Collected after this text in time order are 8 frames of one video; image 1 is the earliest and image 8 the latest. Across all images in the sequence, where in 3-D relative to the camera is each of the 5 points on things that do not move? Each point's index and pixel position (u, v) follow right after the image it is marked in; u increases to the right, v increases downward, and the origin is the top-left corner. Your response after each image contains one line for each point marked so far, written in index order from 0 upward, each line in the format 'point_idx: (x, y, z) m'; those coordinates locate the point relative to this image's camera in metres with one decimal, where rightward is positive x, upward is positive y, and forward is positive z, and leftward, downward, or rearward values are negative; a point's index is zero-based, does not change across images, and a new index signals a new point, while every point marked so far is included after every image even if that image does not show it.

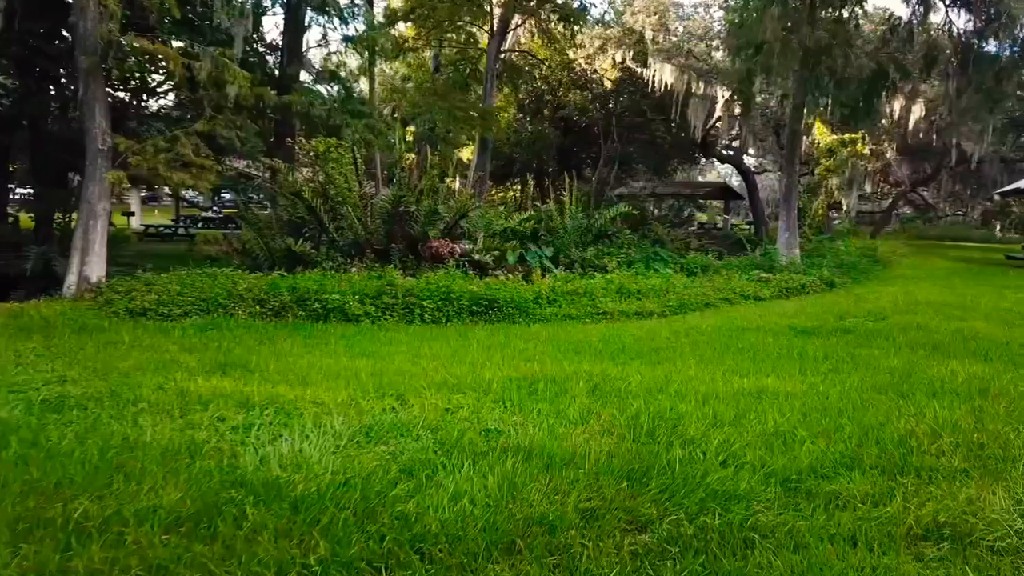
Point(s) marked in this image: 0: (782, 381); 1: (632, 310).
0: (+1.6, -0.6, +4.8) m
1: (+1.4, -0.3, +9.0) m
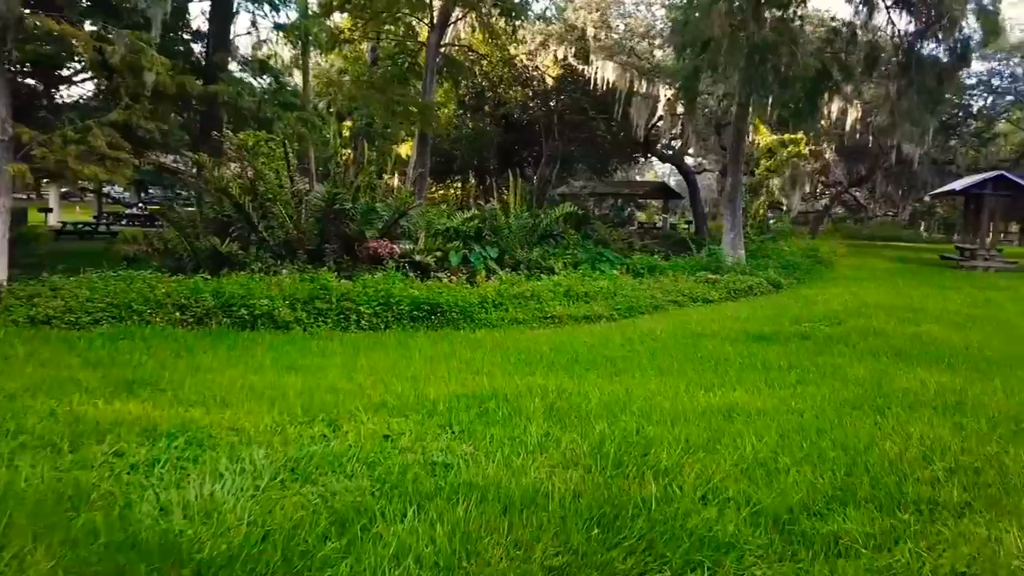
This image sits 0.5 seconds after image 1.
0: (+1.3, -0.6, +4.4) m
1: (+0.8, -0.3, +8.7) m
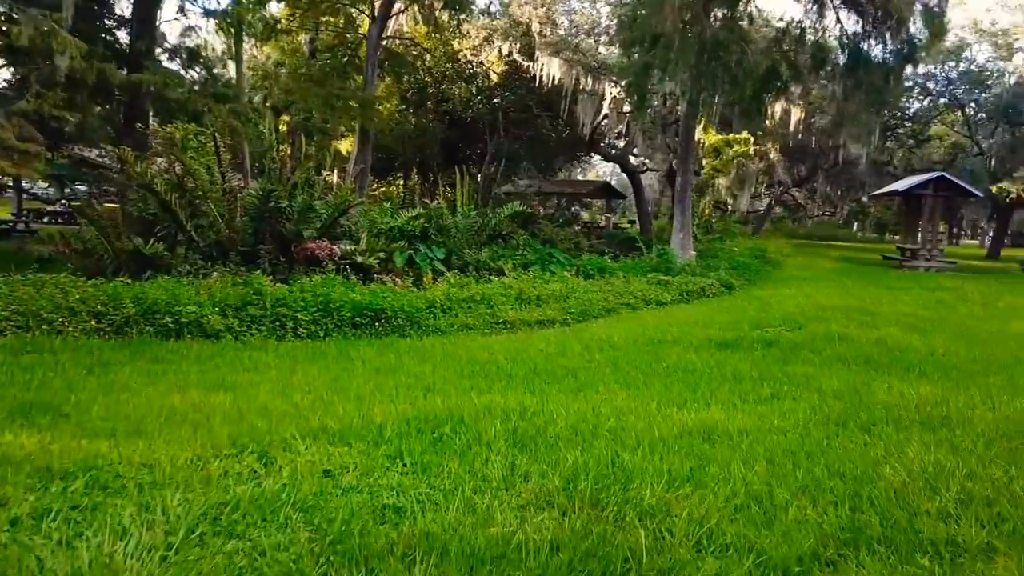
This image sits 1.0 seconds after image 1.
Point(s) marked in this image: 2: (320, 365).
0: (+1.1, -0.7, +4.1) m
1: (+0.2, -0.3, +8.3) m
2: (-1.4, -0.6, +5.7) m
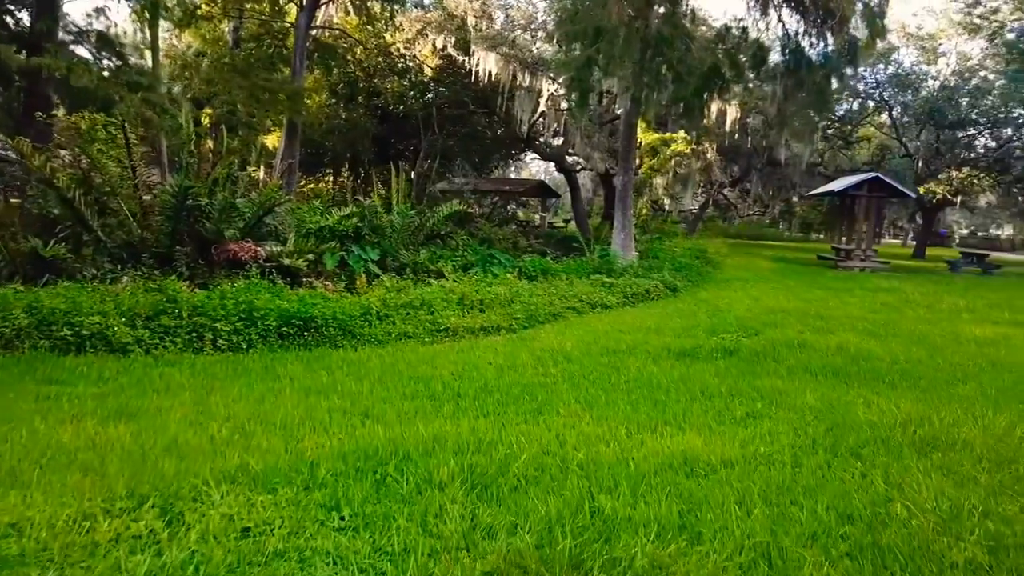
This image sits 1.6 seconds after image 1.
0: (+0.9, -0.7, +3.7) m
1: (-0.4, -0.4, +7.8) m
2: (-1.7, -0.6, +5.1) m
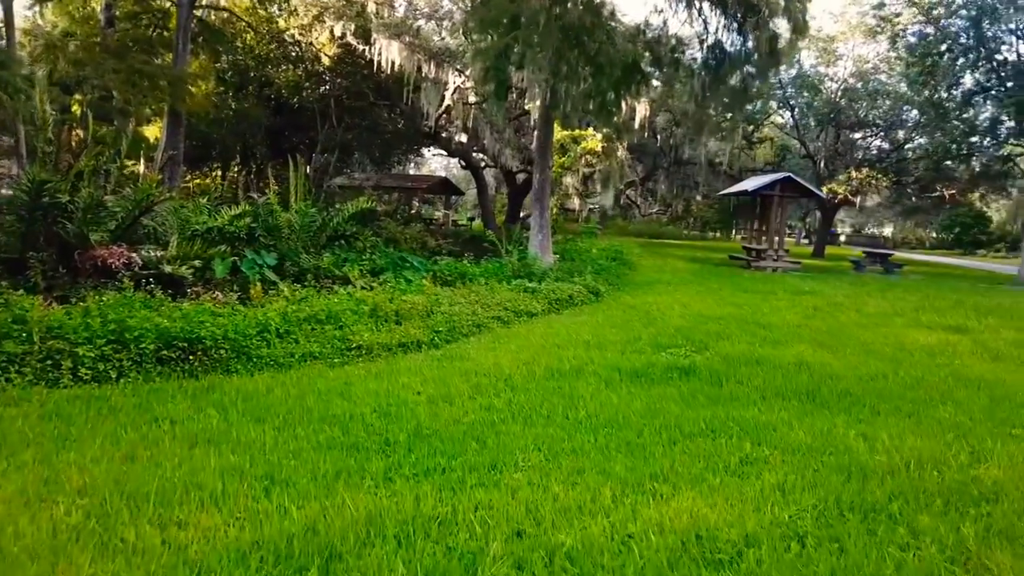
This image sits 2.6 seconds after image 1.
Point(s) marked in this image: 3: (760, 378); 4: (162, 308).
0: (+0.7, -0.8, +2.9) m
1: (-1.0, -0.5, +6.8) m
2: (-2.1, -0.7, +4.0) m
3: (+1.6, -0.6, +5.2) m
4: (-2.9, -0.2, +6.6) m
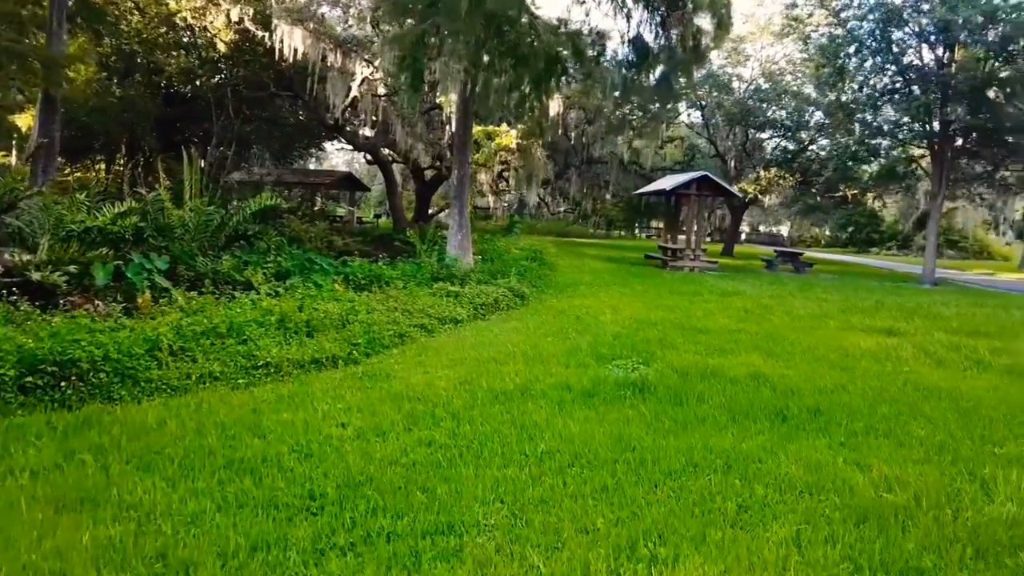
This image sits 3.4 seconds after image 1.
0: (+0.7, -0.9, +2.4) m
1: (-1.6, -0.5, +6.1) m
2: (-2.2, -0.8, +3.1) m
3: (+1.3, -0.7, +4.8) m
4: (-3.4, -0.2, +5.6) m
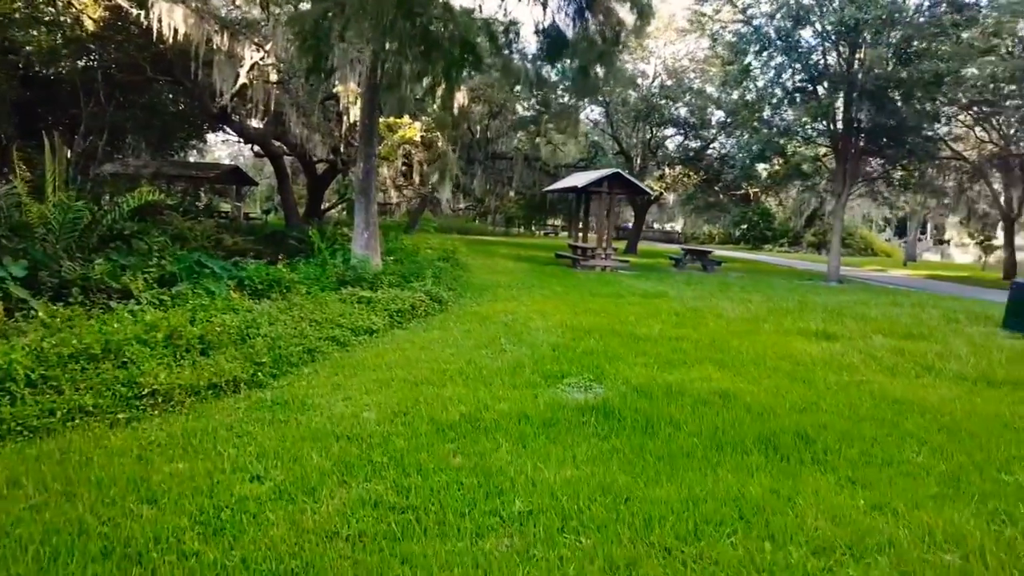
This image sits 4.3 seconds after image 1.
0: (+0.7, -1.0, +1.8) m
1: (-2.0, -0.6, +5.1) m
2: (-2.3, -0.9, +2.1) m
3: (+1.0, -0.7, +4.2) m
4: (-3.8, -0.4, +4.4) m
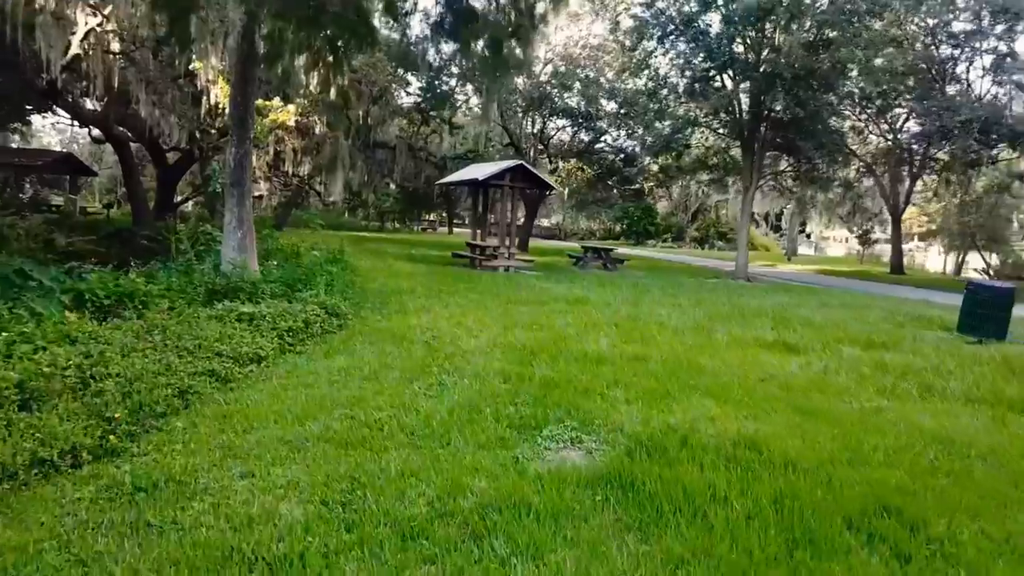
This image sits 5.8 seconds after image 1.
0: (+1.1, -1.1, +0.6) m
1: (-2.1, -0.8, +3.4) m
2: (-1.9, -1.1, +0.4) m
3: (+1.0, -0.8, +3.1) m
4: (-3.8, -0.5, +2.4) m
